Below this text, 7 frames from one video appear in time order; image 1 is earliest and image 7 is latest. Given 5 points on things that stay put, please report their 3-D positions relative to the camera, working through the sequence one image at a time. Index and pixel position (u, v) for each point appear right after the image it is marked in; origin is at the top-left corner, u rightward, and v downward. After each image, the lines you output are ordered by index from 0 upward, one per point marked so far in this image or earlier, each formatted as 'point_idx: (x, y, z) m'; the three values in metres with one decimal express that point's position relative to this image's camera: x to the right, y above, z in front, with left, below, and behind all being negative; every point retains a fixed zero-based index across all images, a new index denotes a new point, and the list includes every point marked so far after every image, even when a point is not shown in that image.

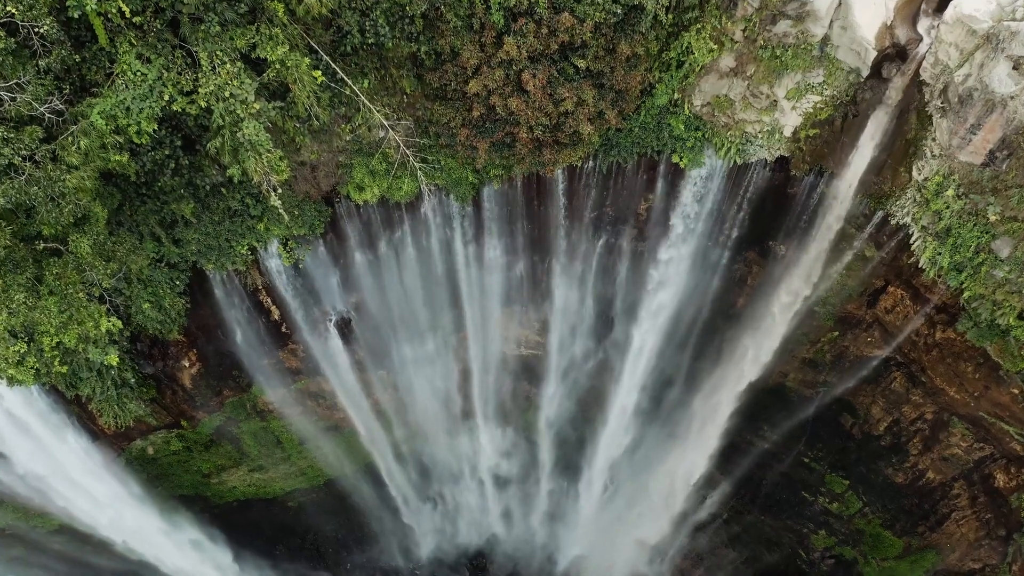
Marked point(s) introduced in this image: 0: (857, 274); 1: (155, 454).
0: (+5.4, +0.2, +9.5) m
1: (-6.9, -3.4, +11.7) m
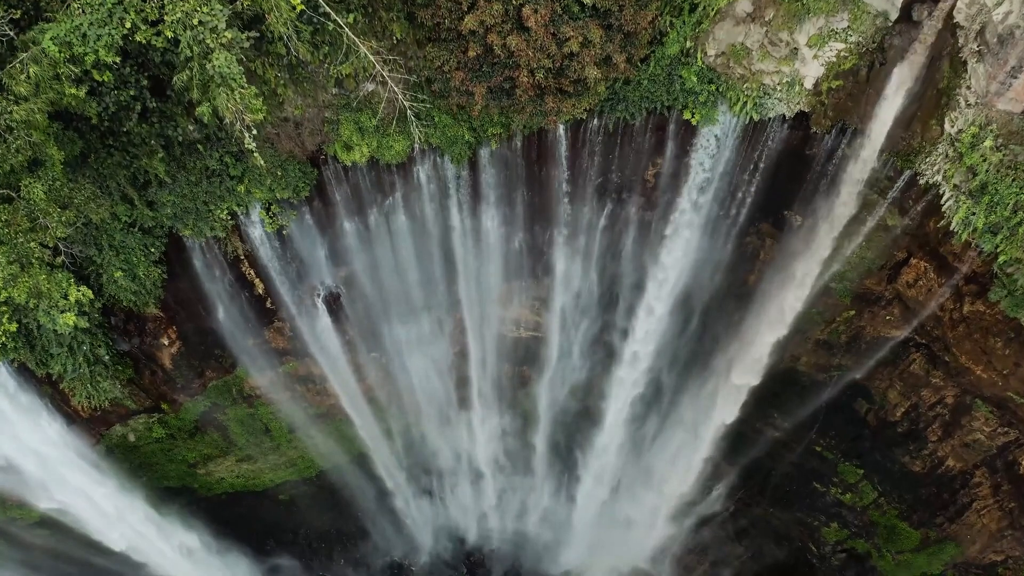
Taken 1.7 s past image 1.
0: (+5.4, +0.6, +8.9) m
1: (-6.9, -2.9, +11.1) m
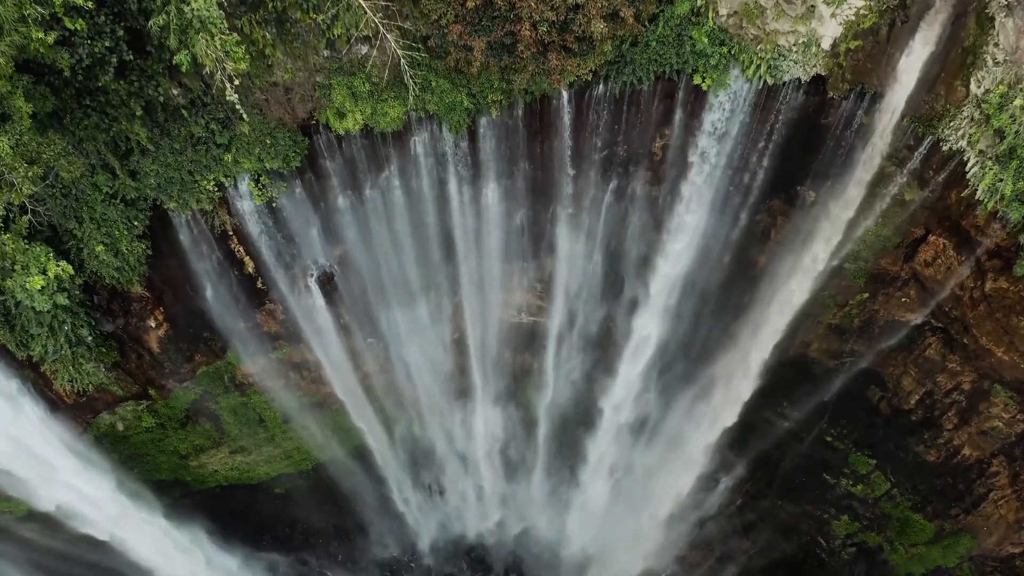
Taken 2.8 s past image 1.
0: (+5.4, +1.0, +8.5) m
1: (-6.9, -2.6, +10.7) m
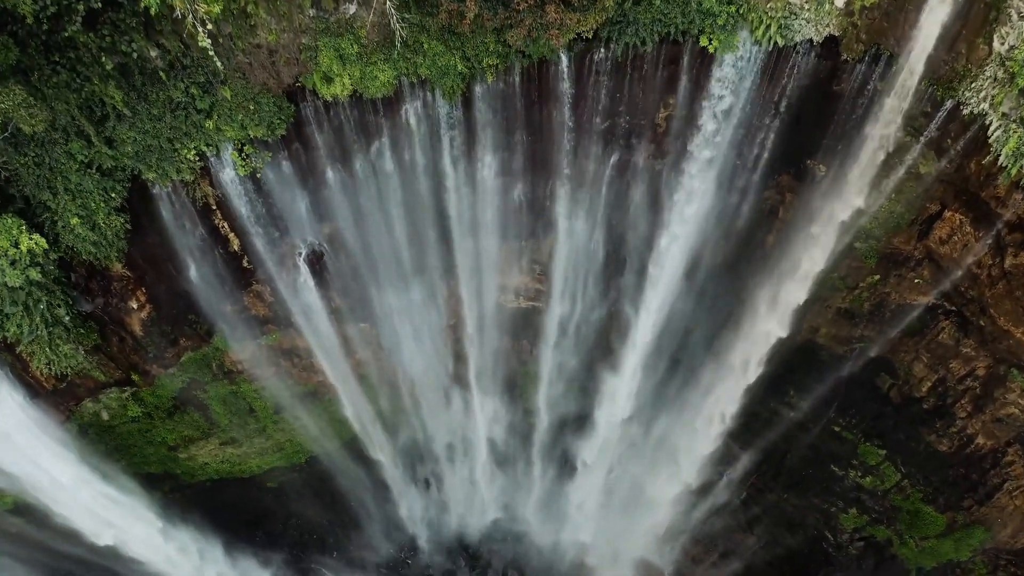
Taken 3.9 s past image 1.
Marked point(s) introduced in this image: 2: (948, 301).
0: (+5.4, +1.3, +8.1) m
1: (-7.0, -2.3, +10.3) m
2: (+6.3, -0.2, +8.6) m
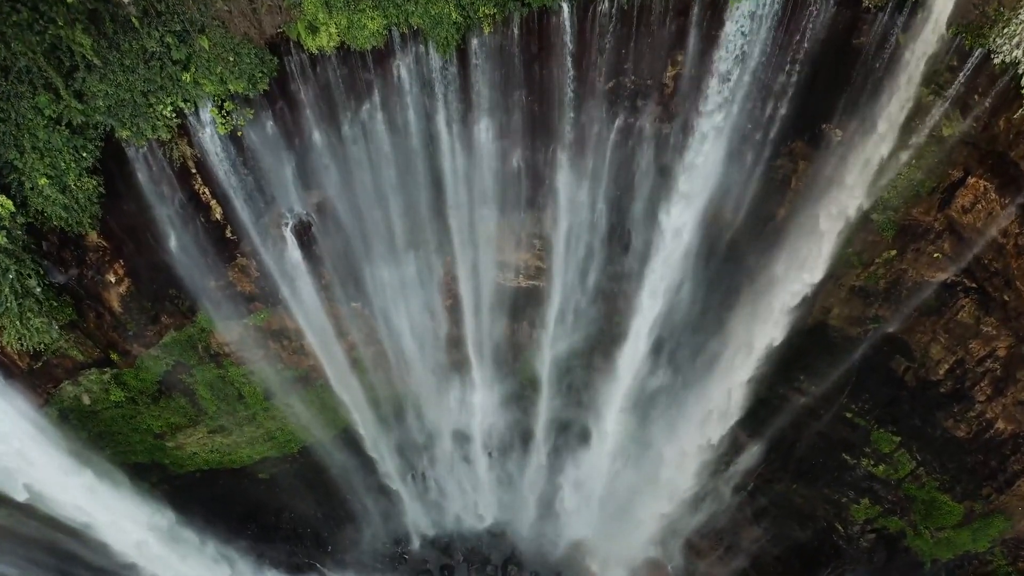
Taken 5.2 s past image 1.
0: (+5.4, +1.7, +7.7) m
1: (-7.0, -1.9, +9.8) m
2: (+6.3, +0.2, +8.2) m
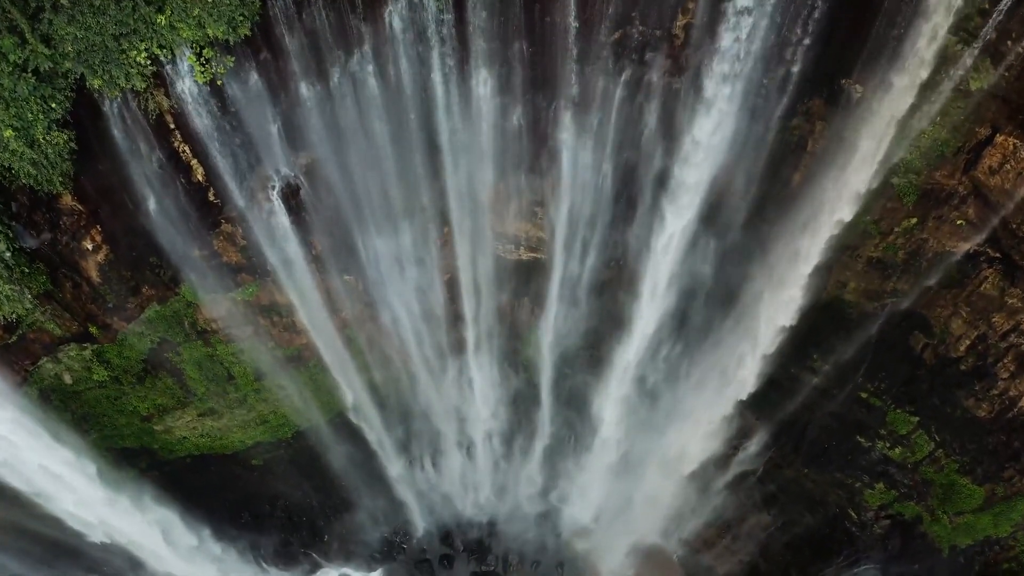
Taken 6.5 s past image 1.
0: (+5.4, +2.1, +7.2) m
1: (-7.0, -1.5, +9.4) m
2: (+6.3, +0.7, +7.7) m
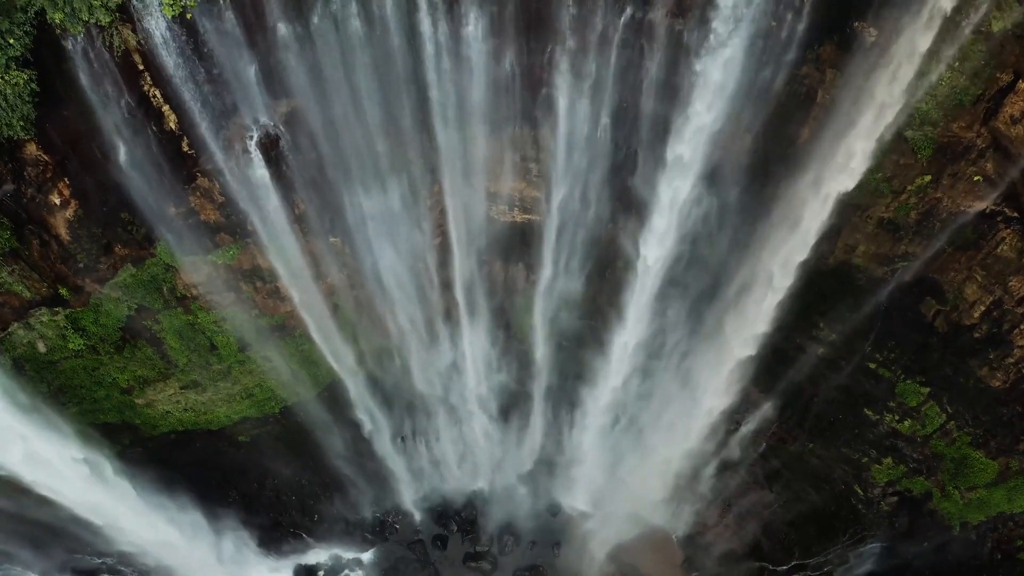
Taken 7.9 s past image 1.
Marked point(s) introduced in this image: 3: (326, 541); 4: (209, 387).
0: (+5.3, +2.7, +6.7) m
1: (-7.0, -0.9, +9.0) m
2: (+6.2, +1.2, +7.2) m
3: (-3.6, -4.9, +11.5) m
4: (-5.2, -1.6, +10.1) m
